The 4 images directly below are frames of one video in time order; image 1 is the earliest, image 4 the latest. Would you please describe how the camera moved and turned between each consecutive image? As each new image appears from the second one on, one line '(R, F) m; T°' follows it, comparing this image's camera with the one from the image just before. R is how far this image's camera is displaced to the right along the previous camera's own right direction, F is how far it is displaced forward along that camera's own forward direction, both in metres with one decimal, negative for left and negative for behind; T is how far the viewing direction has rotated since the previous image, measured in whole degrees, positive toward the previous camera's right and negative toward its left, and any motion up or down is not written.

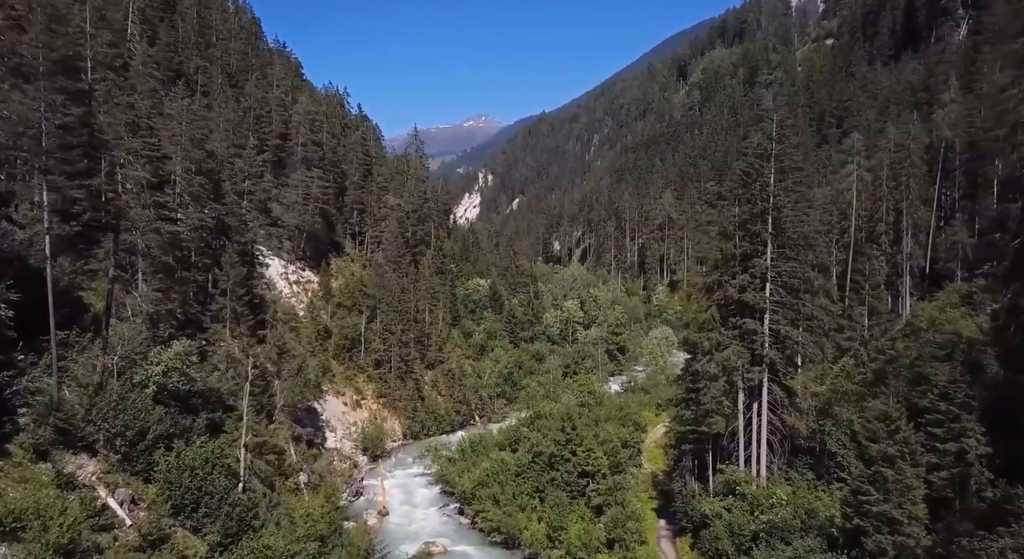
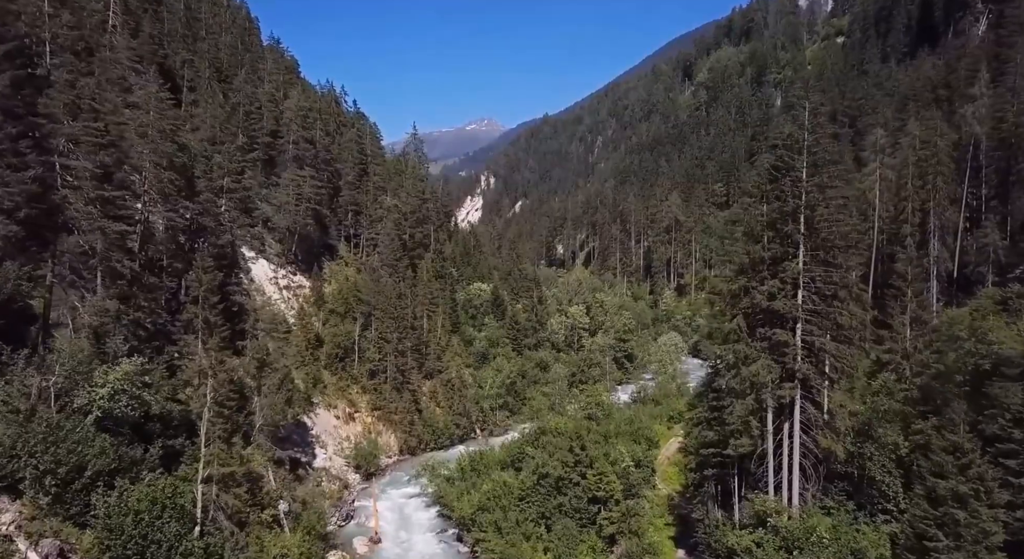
(0.0, +4.3) m; 0°
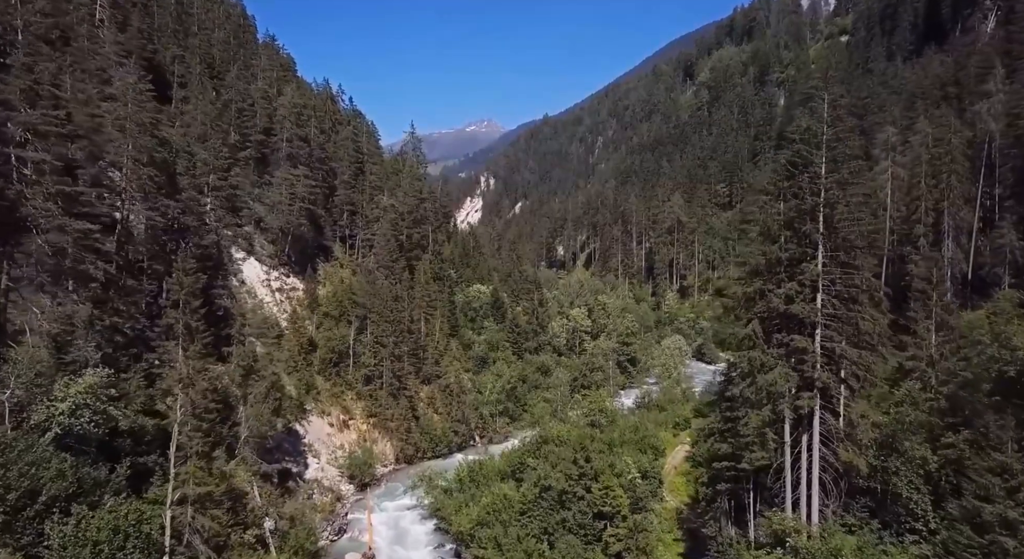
(0.0, +2.3) m; 0°
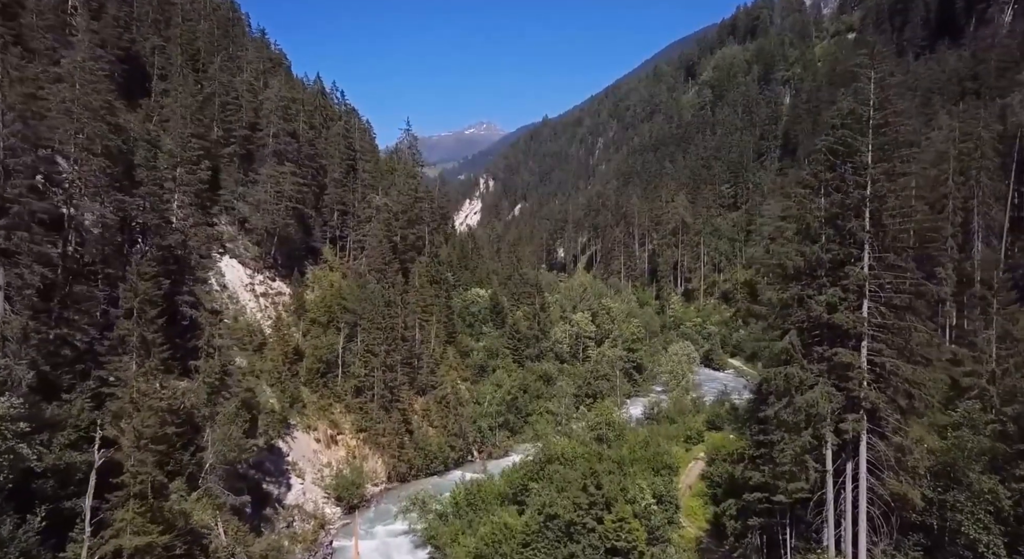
(-0.1, +4.5) m; 0°
